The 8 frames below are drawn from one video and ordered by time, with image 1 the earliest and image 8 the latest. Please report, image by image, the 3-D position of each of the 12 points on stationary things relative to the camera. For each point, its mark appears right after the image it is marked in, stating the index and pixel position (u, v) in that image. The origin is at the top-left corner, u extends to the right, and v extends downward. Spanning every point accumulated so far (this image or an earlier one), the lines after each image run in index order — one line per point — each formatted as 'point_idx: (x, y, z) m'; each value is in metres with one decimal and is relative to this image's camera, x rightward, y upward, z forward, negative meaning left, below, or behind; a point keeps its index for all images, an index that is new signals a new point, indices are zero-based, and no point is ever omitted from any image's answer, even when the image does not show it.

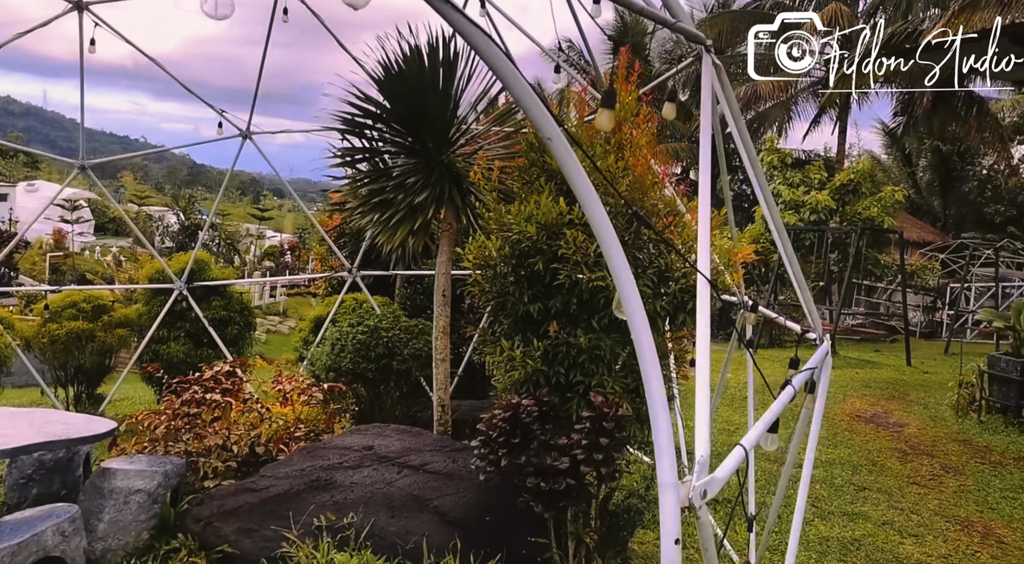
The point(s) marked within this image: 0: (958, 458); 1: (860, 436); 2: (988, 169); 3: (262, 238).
0: (+2.7, -1.1, +4.9) m
1: (+2.4, -1.1, +5.5) m
2: (+10.5, +2.5, +17.8) m
3: (-3.6, +0.6, +11.5) m
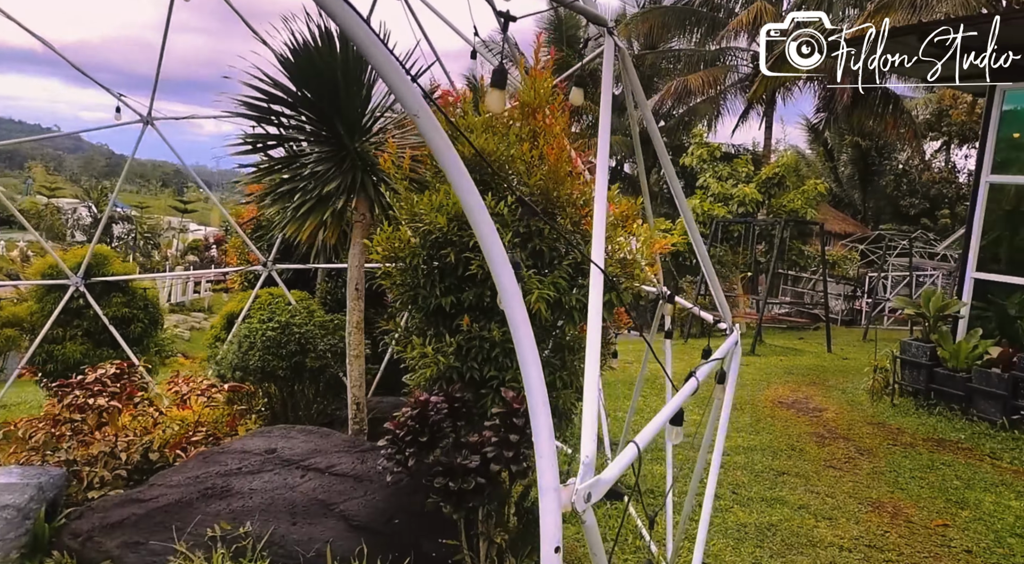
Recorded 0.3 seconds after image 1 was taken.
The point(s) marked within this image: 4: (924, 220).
0: (+2.2, -1.0, +5.0) m
1: (+1.9, -1.0, +5.6) m
2: (+9.0, +2.7, +18.5) m
3: (-4.5, +0.7, +11.1) m
4: (+9.6, +1.4, +18.5) m
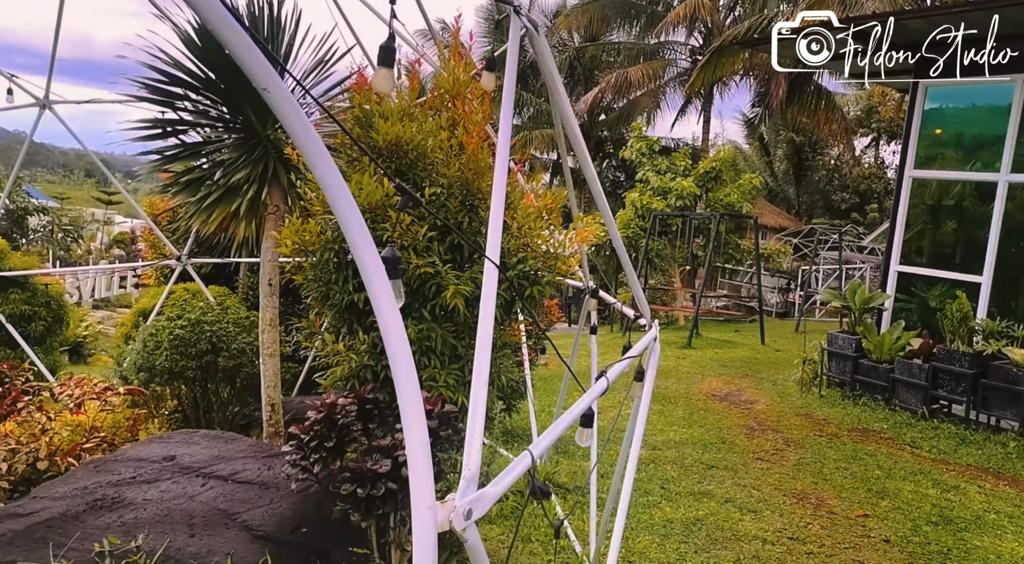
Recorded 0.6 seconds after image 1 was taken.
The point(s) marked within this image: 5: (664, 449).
0: (+1.8, -1.0, +5.1) m
1: (+1.4, -0.9, +5.7) m
2: (+7.6, +2.9, +19.0) m
3: (-5.4, +0.8, +10.7) m
4: (+8.2, +1.6, +19.1) m
5: (+0.8, -0.9, +4.3) m
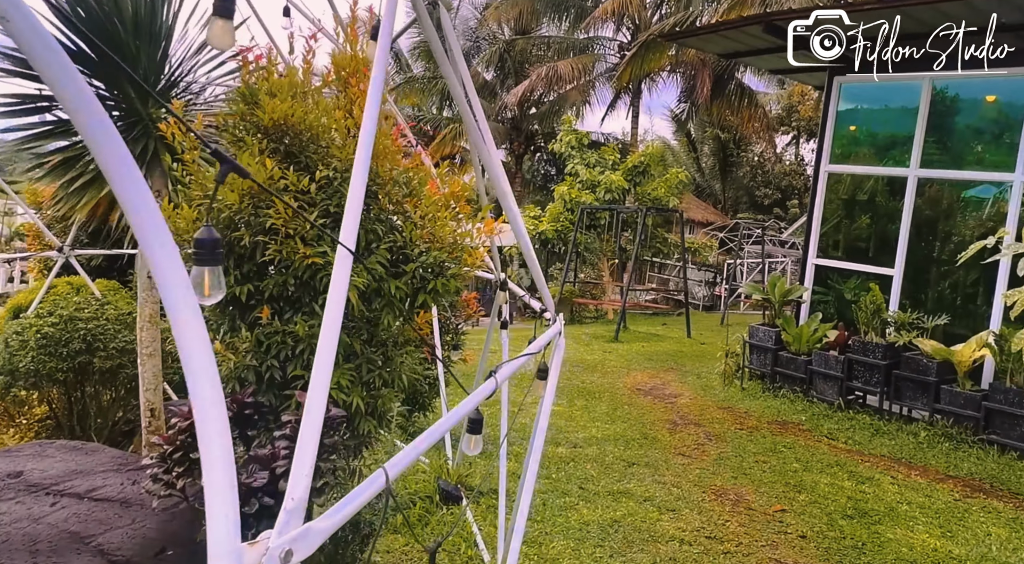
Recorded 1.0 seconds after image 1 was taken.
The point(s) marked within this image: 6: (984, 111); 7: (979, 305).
0: (+1.3, -0.9, +5.1) m
1: (+0.9, -0.9, +5.7) m
2: (+5.9, +3.1, +19.4) m
3: (-6.3, +0.9, +10.0) m
4: (+6.5, +1.8, +19.6) m
5: (+0.4, -0.9, +4.2) m
6: (+3.3, +1.2, +5.5) m
7: (+3.2, -0.2, +5.5) m
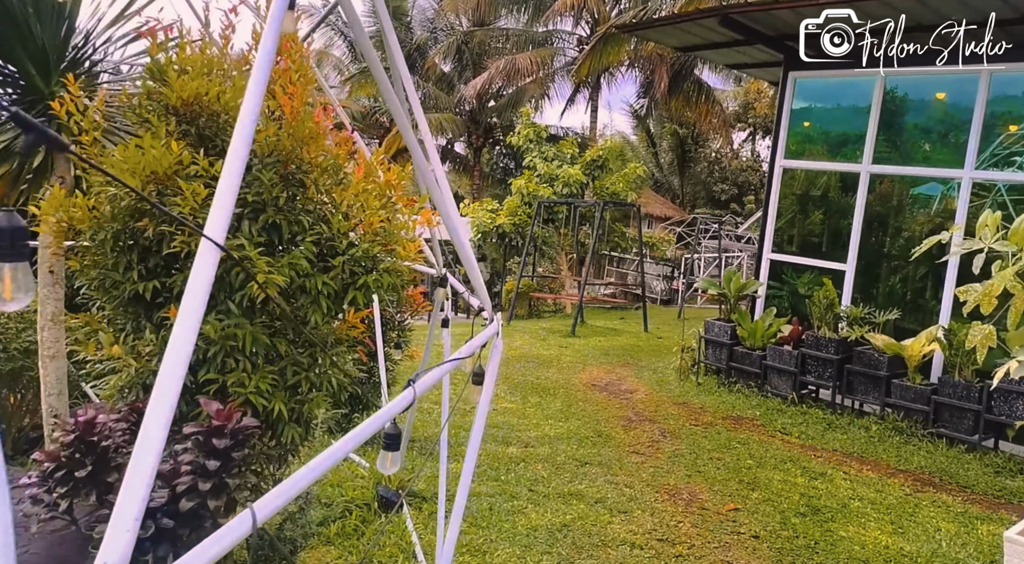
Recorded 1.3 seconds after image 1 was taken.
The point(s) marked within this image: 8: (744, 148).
0: (+1.0, -0.9, +5.1) m
1: (+0.6, -0.9, +5.6) m
2: (+4.9, +3.2, +19.5) m
3: (-6.9, +0.9, +9.6) m
4: (+5.4, +1.9, +19.7) m
5: (+0.1, -0.8, +4.1) m
6: (+2.9, +1.2, +5.6) m
7: (+2.9, -0.1, +5.6) m
8: (+5.7, +3.3, +19.8) m
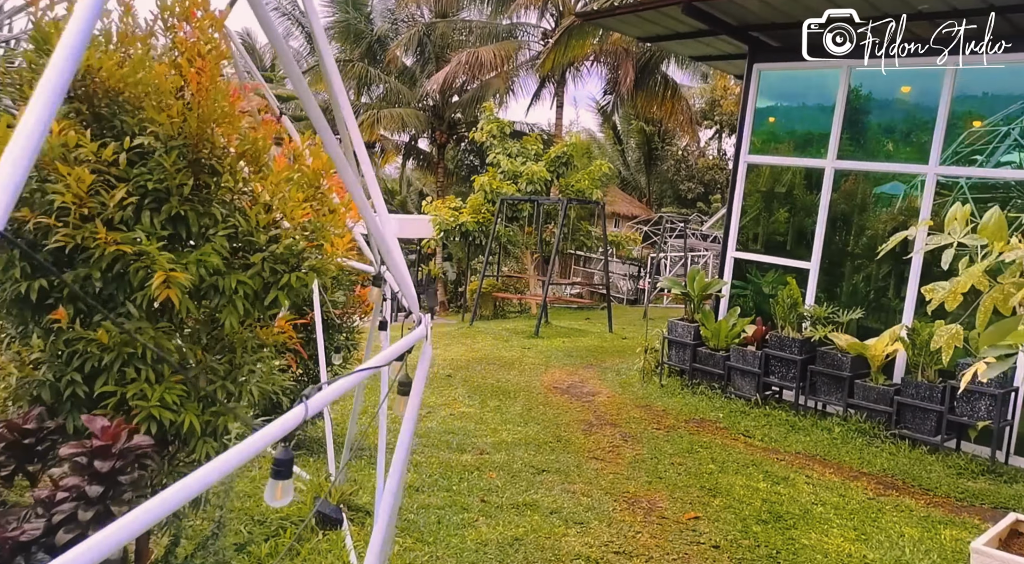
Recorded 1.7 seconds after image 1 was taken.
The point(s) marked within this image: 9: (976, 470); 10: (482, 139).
0: (+0.8, -0.9, +4.9) m
1: (+0.3, -0.9, +5.4) m
2: (+4.1, +3.2, +19.5) m
3: (-7.3, +0.9, +9.2) m
4: (+4.6, +1.9, +19.8) m
5: (-0.1, -0.8, +4.0) m
6: (+2.6, +1.2, +5.5) m
7: (+2.6, -0.1, +5.5) m
8: (+4.9, +3.3, +19.9) m
9: (+2.5, -1.0, +4.3) m
10: (-0.5, +2.5, +14.1) m
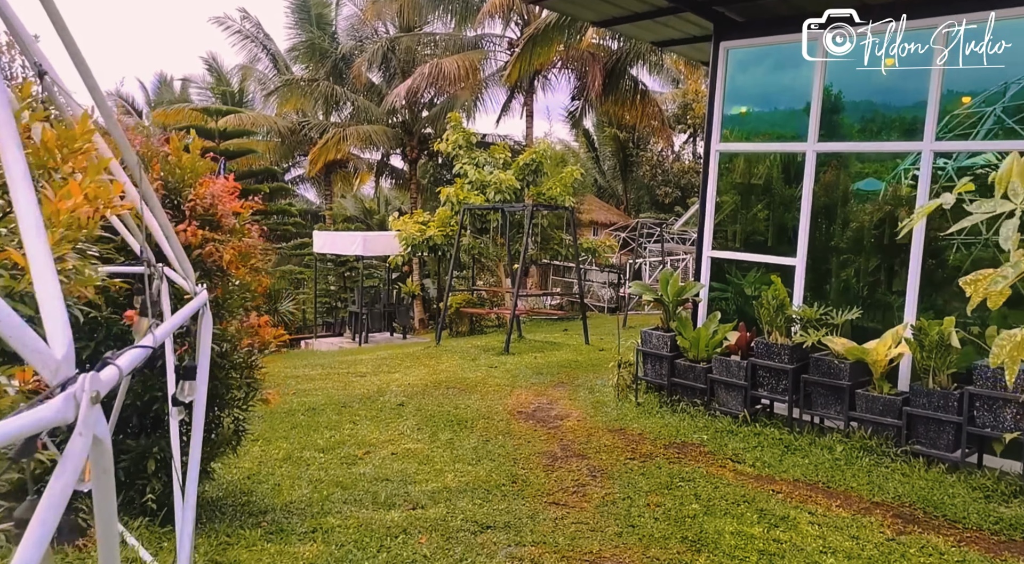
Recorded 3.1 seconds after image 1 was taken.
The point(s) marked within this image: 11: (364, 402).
0: (+0.5, -0.9, +4.2) m
1: (0.0, -0.9, +4.7) m
2: (+3.3, +3.1, +19.0) m
3: (-7.7, +0.4, +8.3) m
4: (+3.9, +1.8, +19.2) m
5: (-0.3, -0.9, +3.3) m
6: (+2.3, +1.3, +4.9) m
7: (+2.3, -0.1, +4.9) m
8: (+4.1, +3.2, +19.3) m
9: (+2.2, -0.9, +3.6) m
10: (-1.1, +2.2, +13.4) m
11: (-1.1, -0.9, +5.8) m
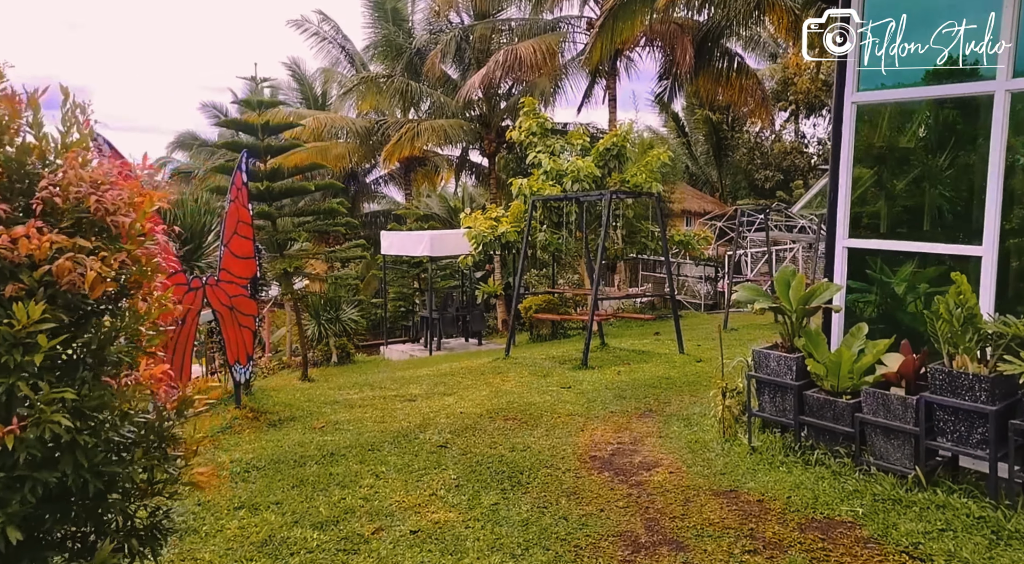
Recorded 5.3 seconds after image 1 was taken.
0: (+0.7, -0.9, +2.9) m
1: (+0.3, -1.0, +3.4) m
2: (+5.1, +3.2, +17.2) m
3: (-7.0, +0.2, +7.9) m
4: (+5.7, +2.0, +17.3) m
5: (-0.2, -1.0, +2.0) m
6: (+2.5, +1.3, +3.3) m
7: (+2.6, 0.0, +3.3) m
8: (+5.9, +3.4, +17.5) m
9: (+2.4, -0.9, +2.1) m
10: (+0.1, +2.2, +12.2) m
11: (-0.6, -0.9, +4.6) m
